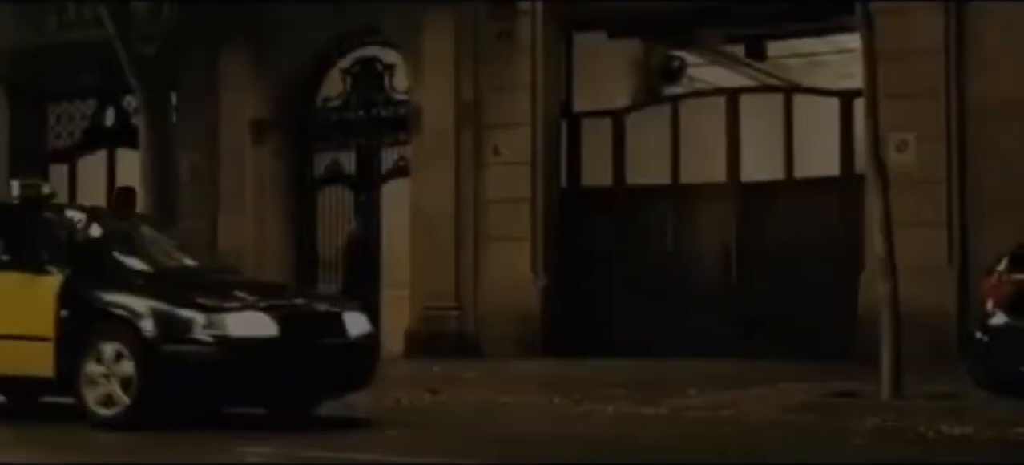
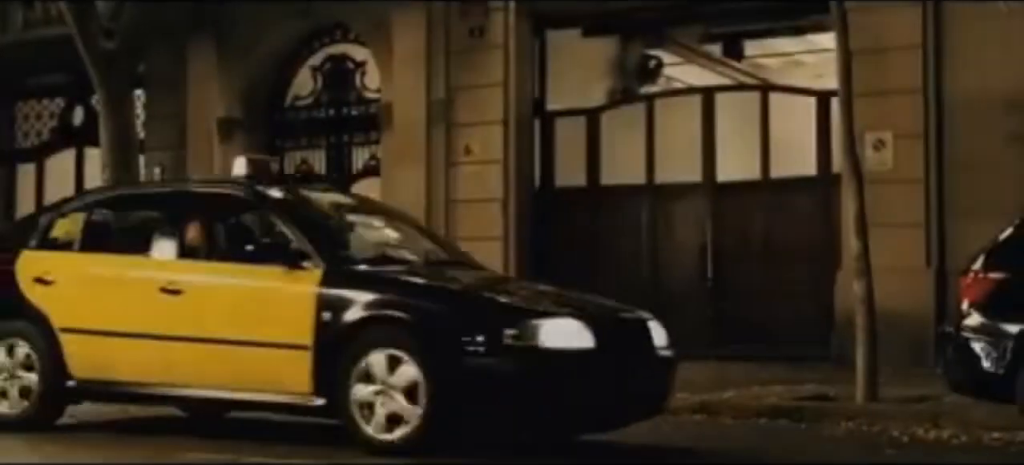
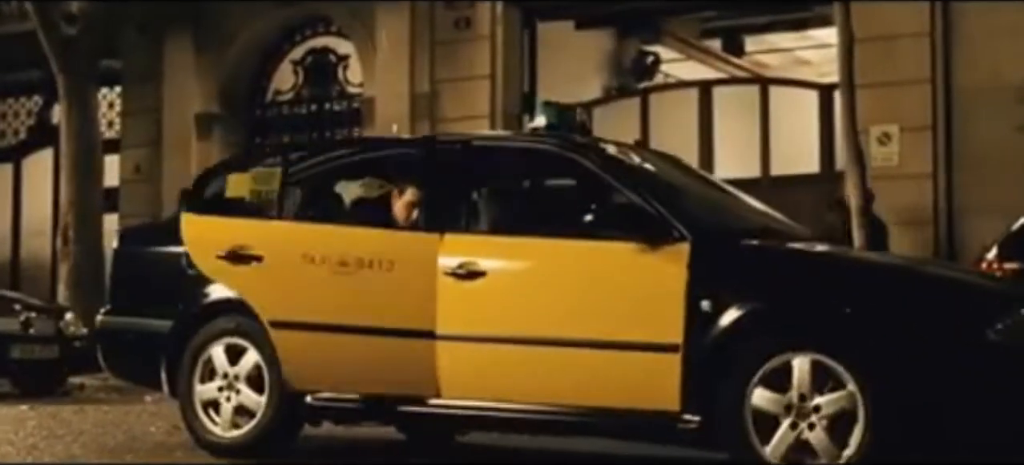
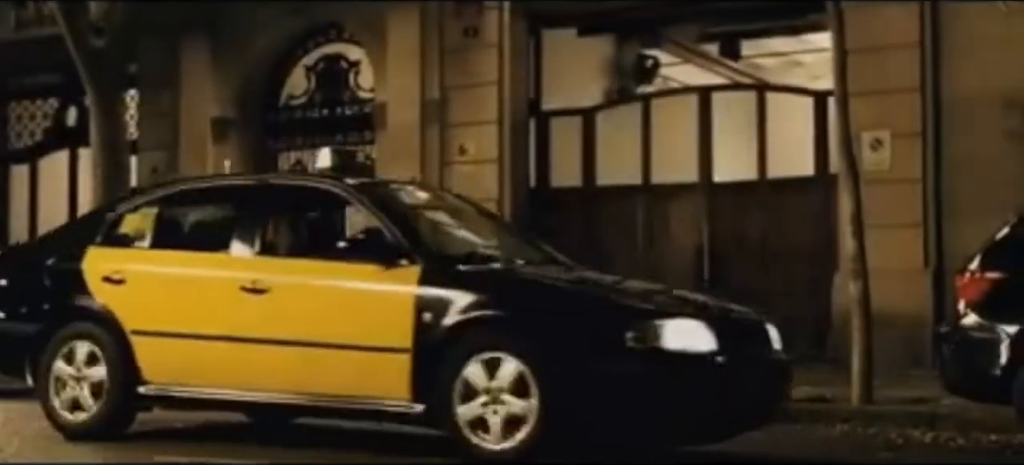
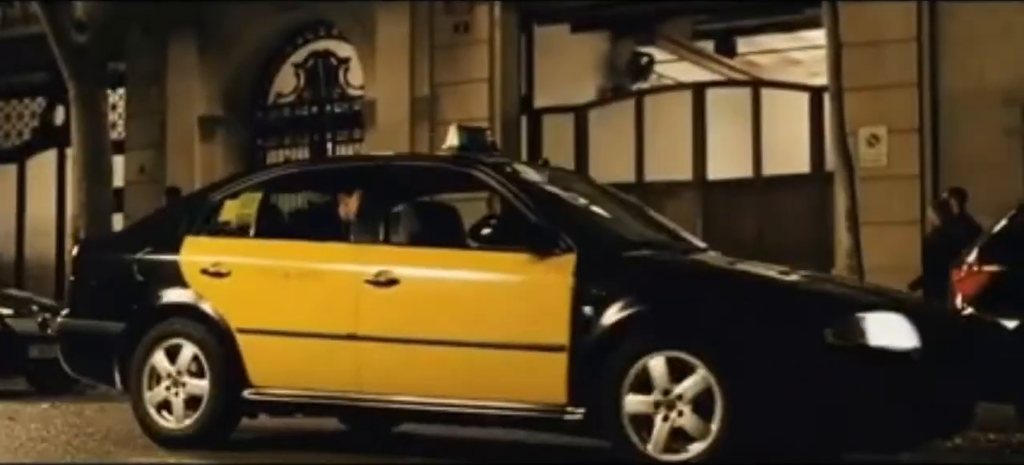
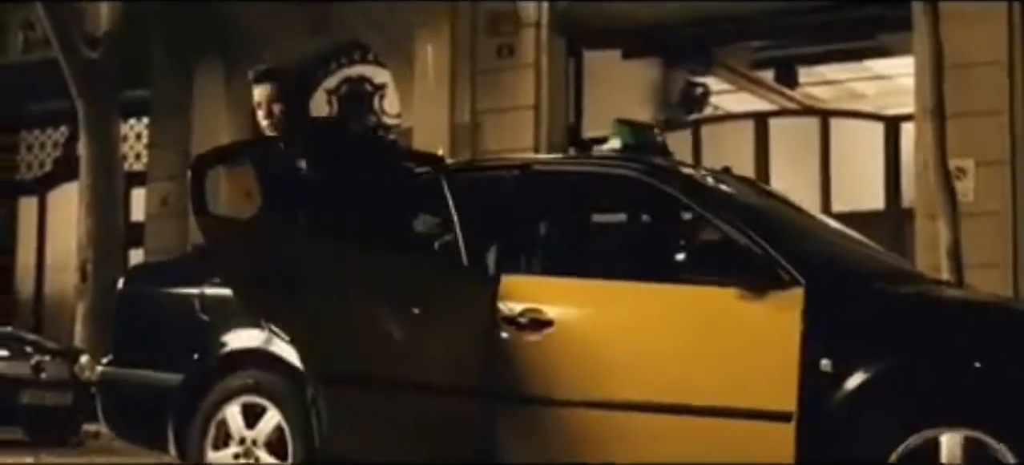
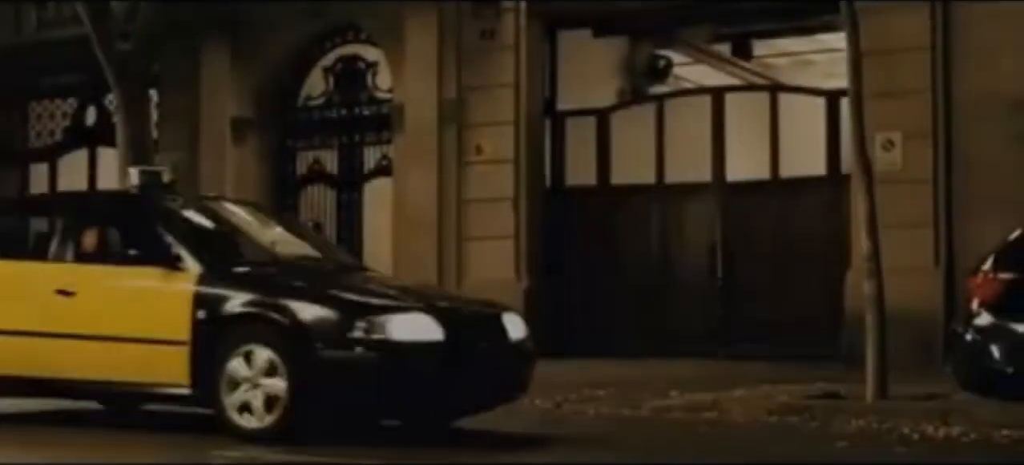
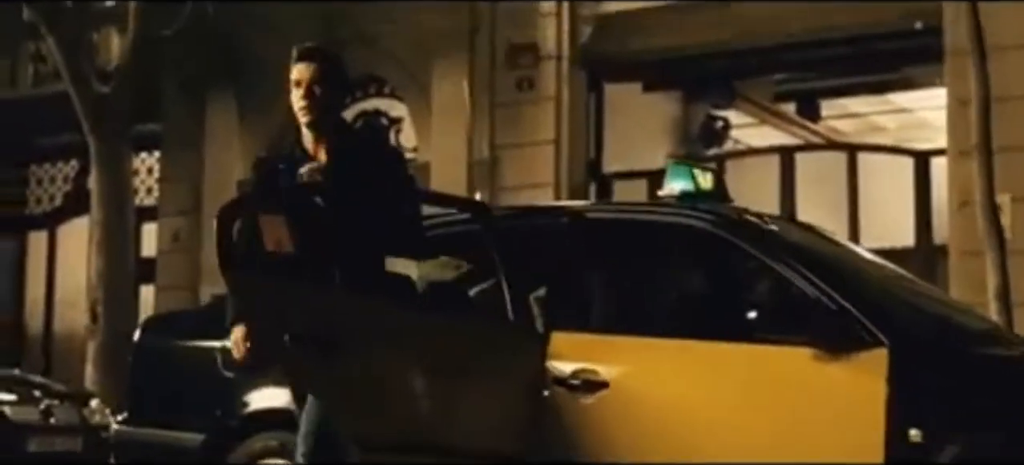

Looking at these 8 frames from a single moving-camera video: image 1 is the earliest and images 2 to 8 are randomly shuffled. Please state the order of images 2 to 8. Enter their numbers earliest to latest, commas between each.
7, 2, 4, 5, 3, 6, 8
